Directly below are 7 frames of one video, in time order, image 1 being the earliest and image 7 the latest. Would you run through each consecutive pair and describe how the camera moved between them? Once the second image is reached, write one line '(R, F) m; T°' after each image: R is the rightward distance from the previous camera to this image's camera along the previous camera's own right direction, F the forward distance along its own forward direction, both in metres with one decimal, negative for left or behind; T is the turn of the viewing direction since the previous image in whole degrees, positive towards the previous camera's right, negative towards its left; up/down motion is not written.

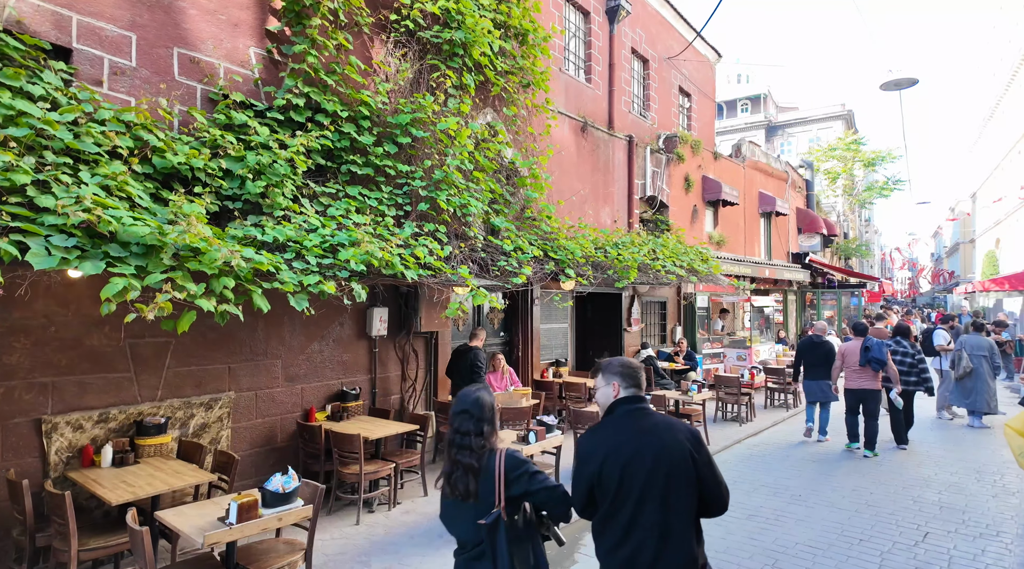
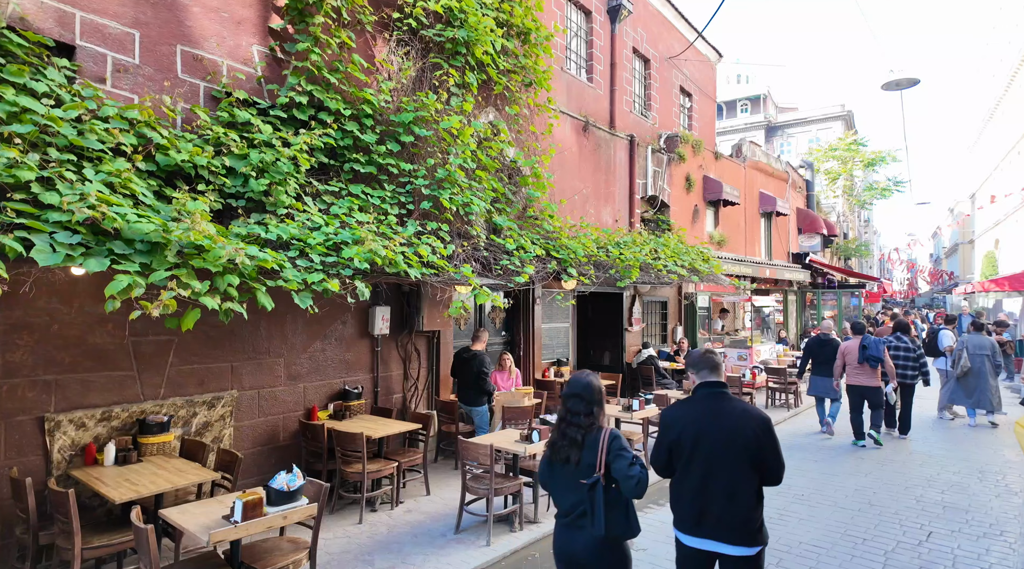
(0.0, 0.0) m; 0°
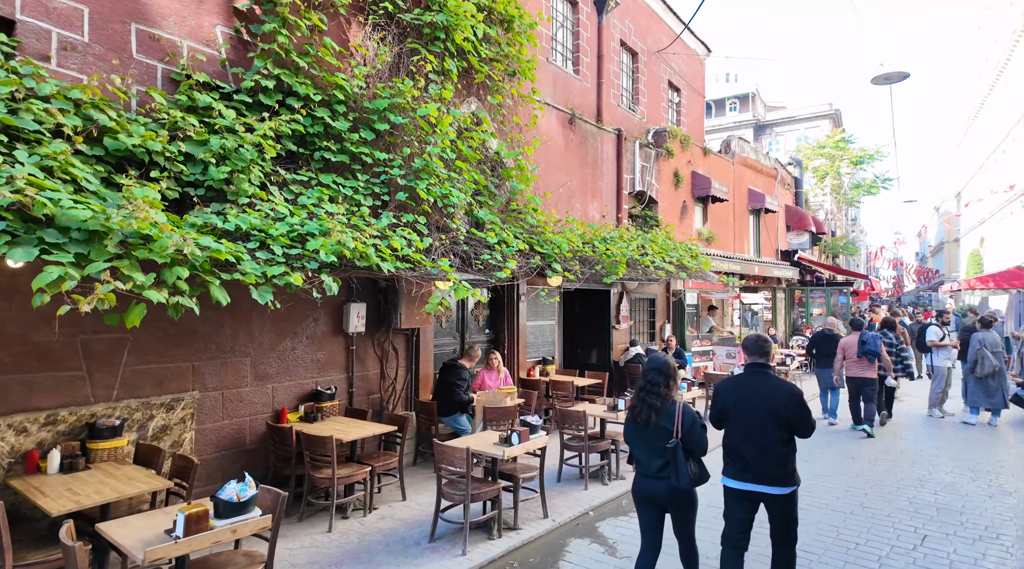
(+0.1, +0.3) m; +1°
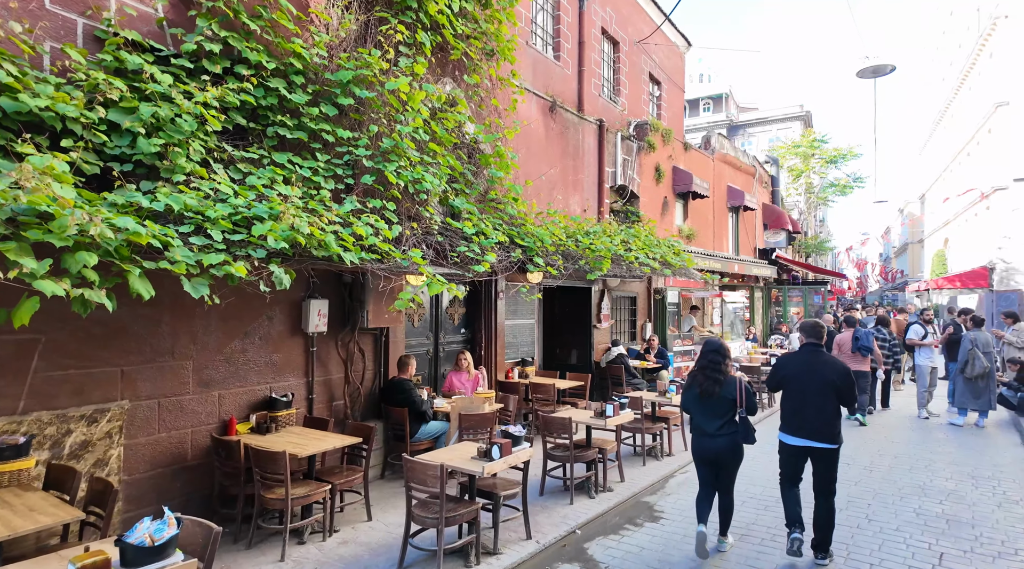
(0.0, +0.7) m; +2°
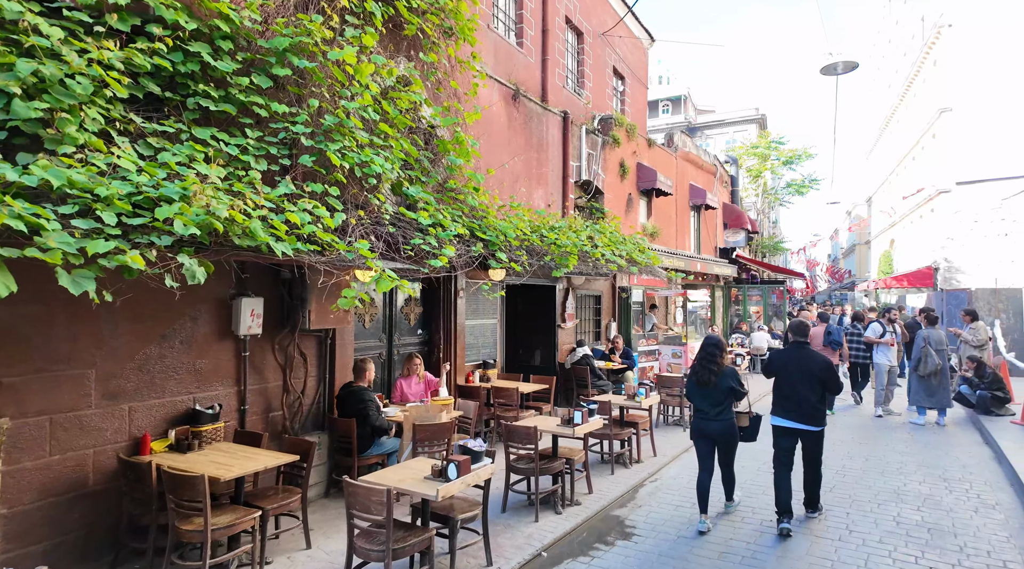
(0.0, +0.7) m; +3°
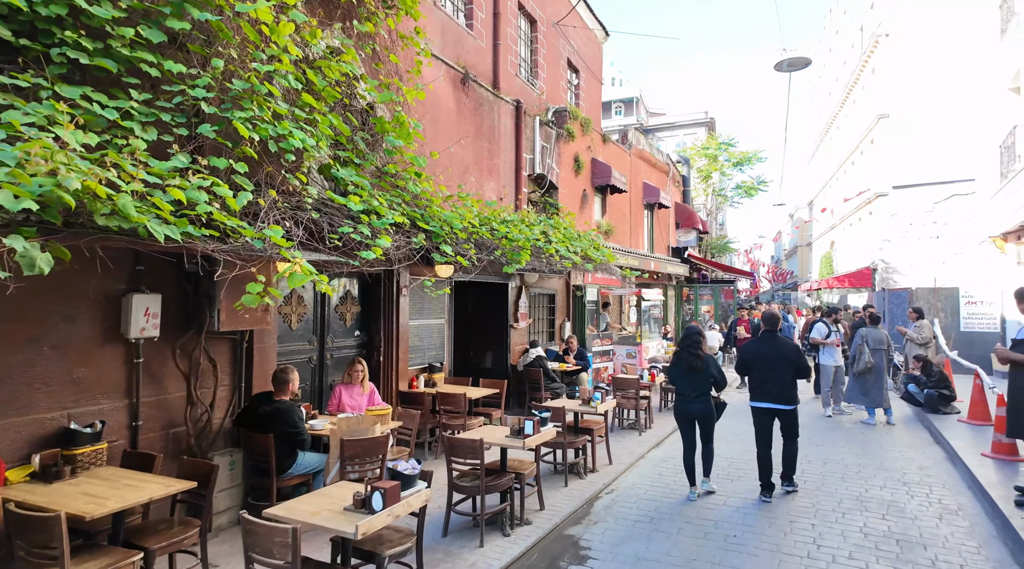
(+0.1, +0.7) m; +4°
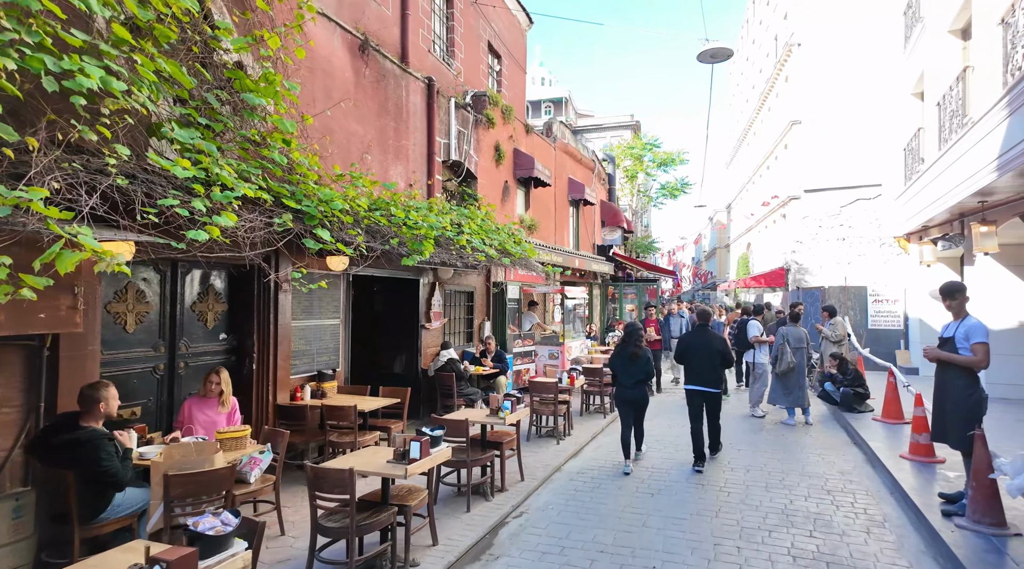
(+0.3, +1.1) m; +6°
